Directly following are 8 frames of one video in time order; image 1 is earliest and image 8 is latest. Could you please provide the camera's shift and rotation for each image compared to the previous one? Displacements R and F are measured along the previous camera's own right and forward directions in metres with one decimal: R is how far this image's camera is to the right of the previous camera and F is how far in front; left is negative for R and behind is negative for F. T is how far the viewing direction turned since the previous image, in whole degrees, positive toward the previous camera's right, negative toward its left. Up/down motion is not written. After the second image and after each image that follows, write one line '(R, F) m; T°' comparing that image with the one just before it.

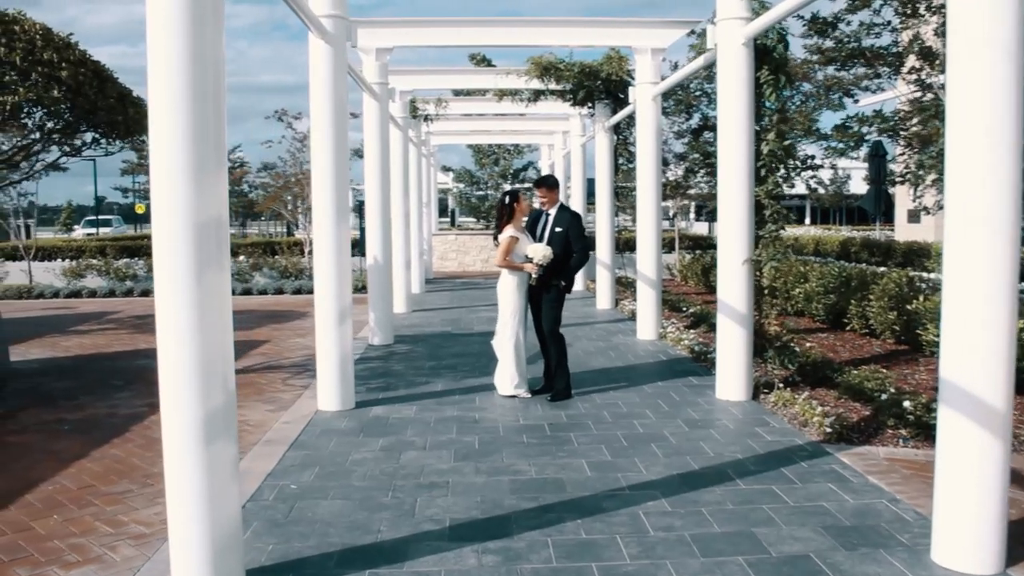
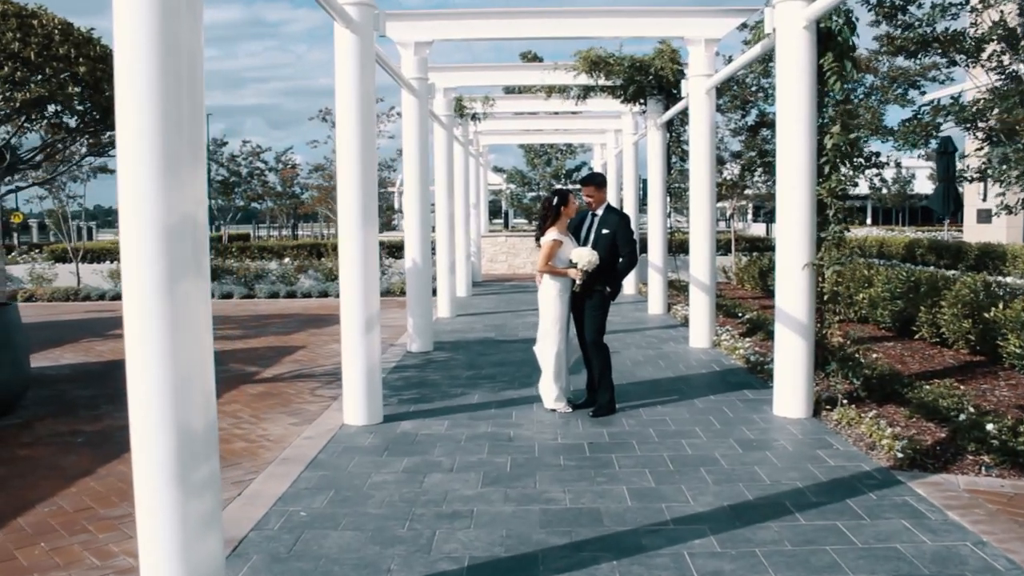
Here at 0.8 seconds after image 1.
(+0.1, +0.5) m; -3°
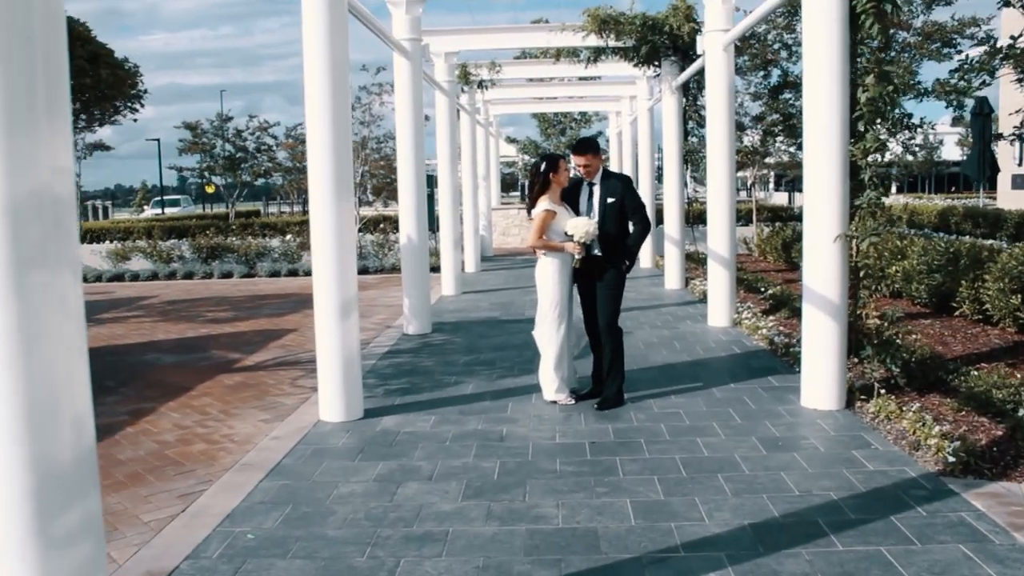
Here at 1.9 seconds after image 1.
(+0.2, +0.7) m; -1°
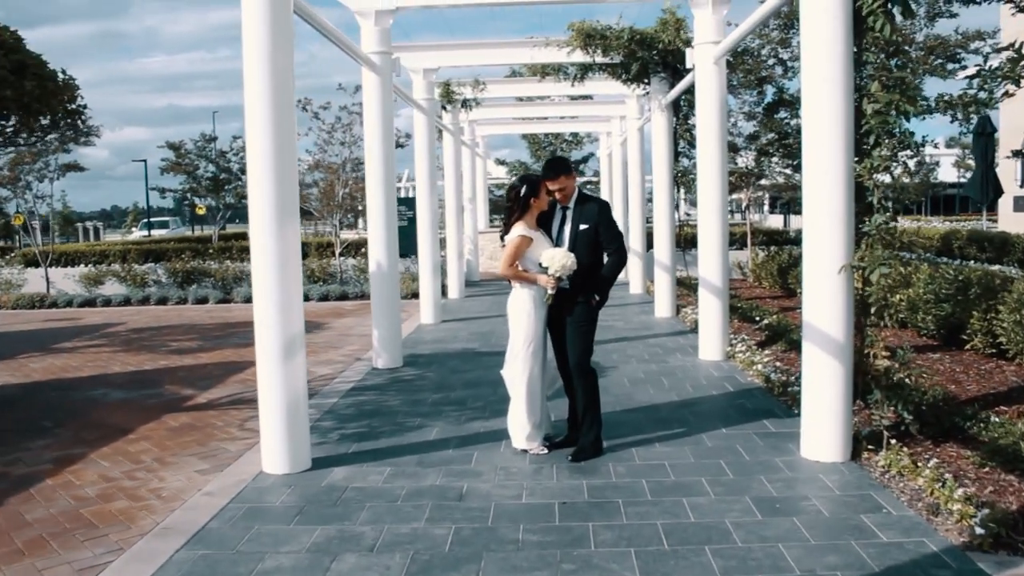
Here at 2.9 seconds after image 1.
(+0.2, +0.6) m; 0°
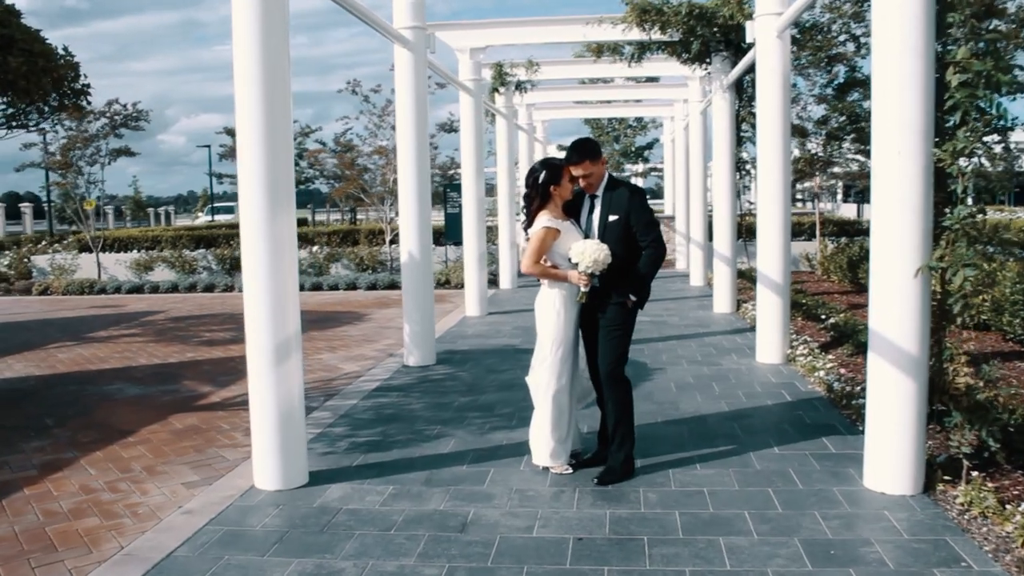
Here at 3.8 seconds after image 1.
(+0.2, +0.6) m; -4°
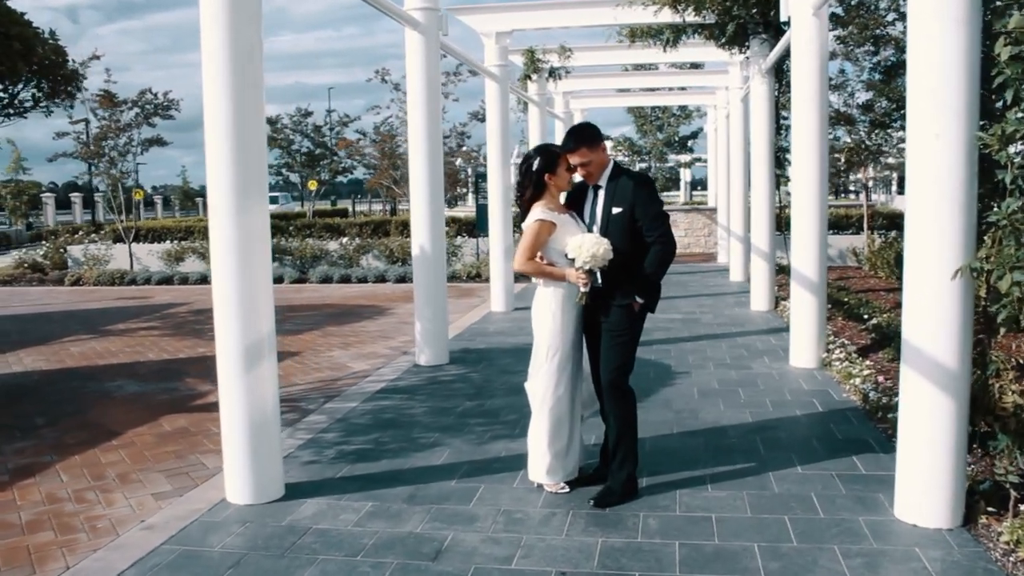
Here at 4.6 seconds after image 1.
(+0.3, +0.4) m; -3°
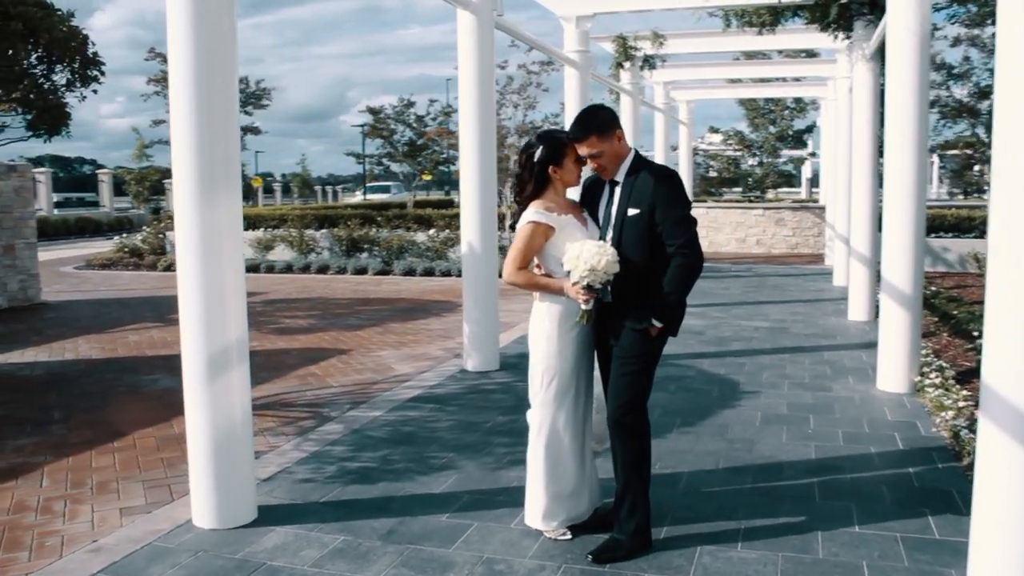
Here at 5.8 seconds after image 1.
(+0.5, +0.7) m; -7°
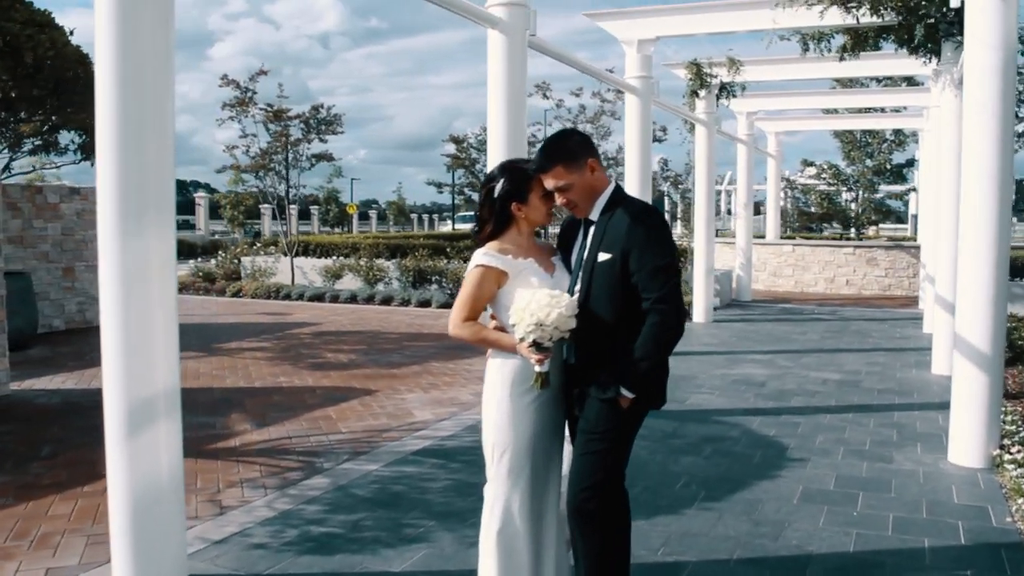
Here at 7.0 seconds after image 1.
(+0.5, +0.6) m; -6°
